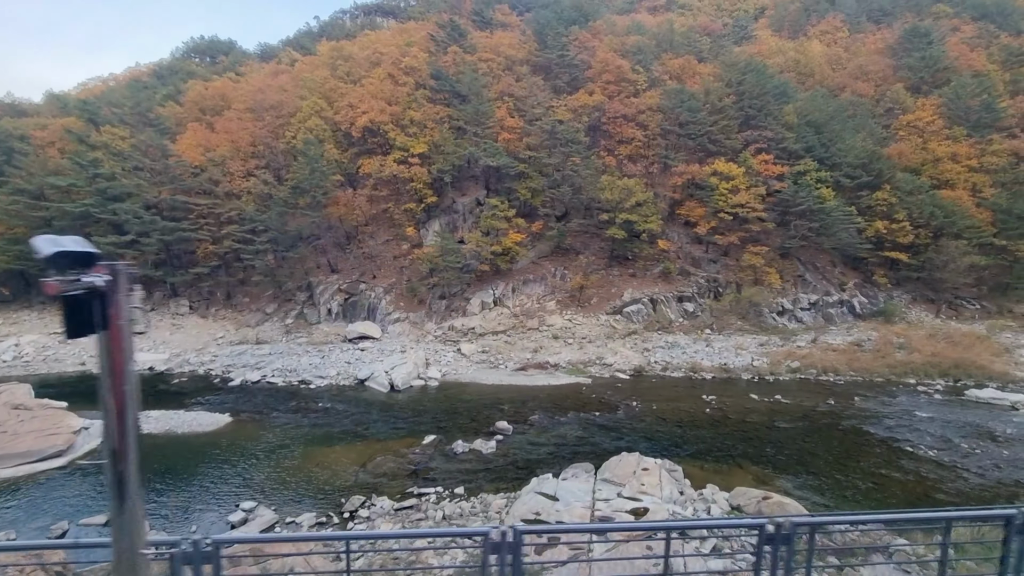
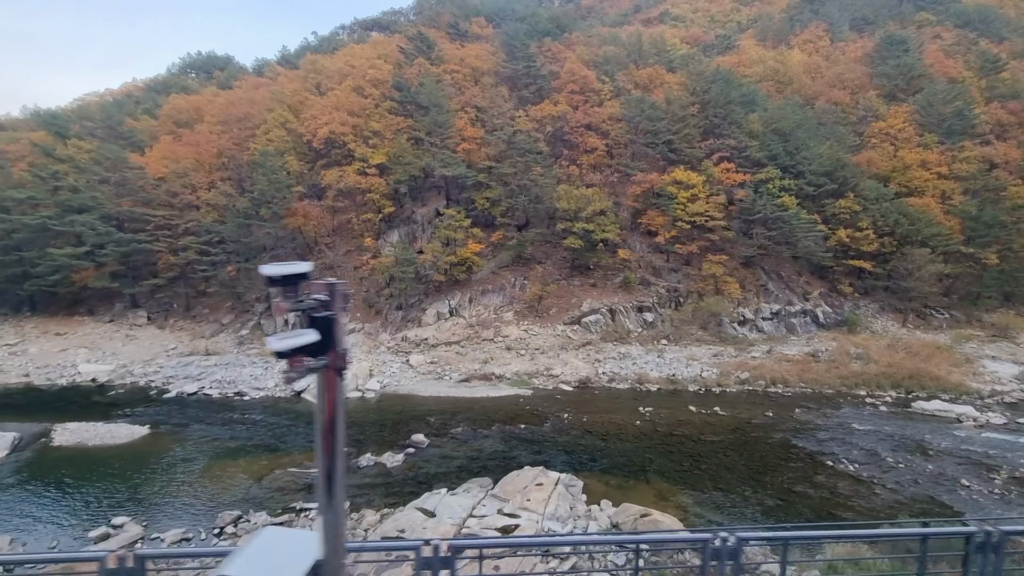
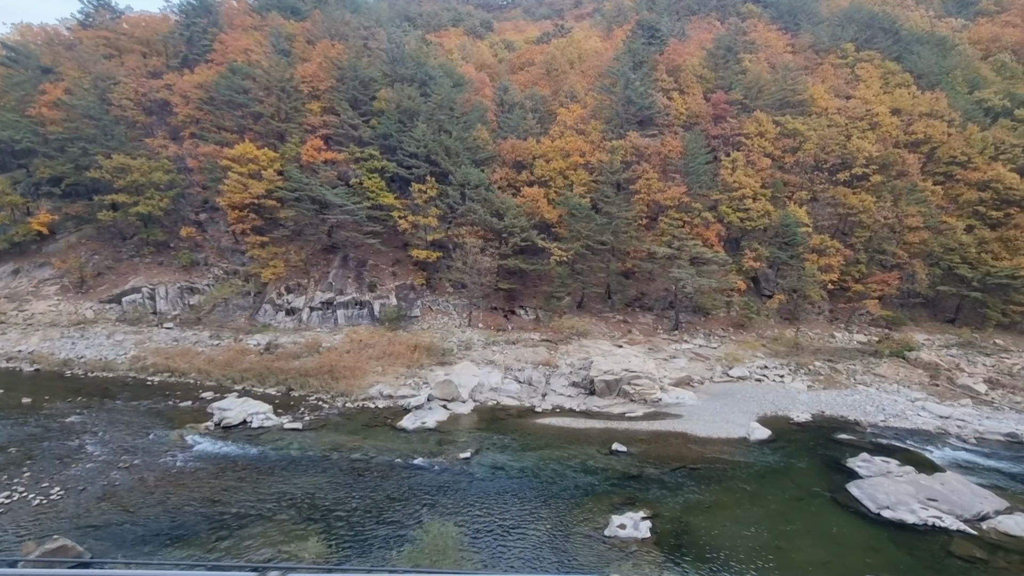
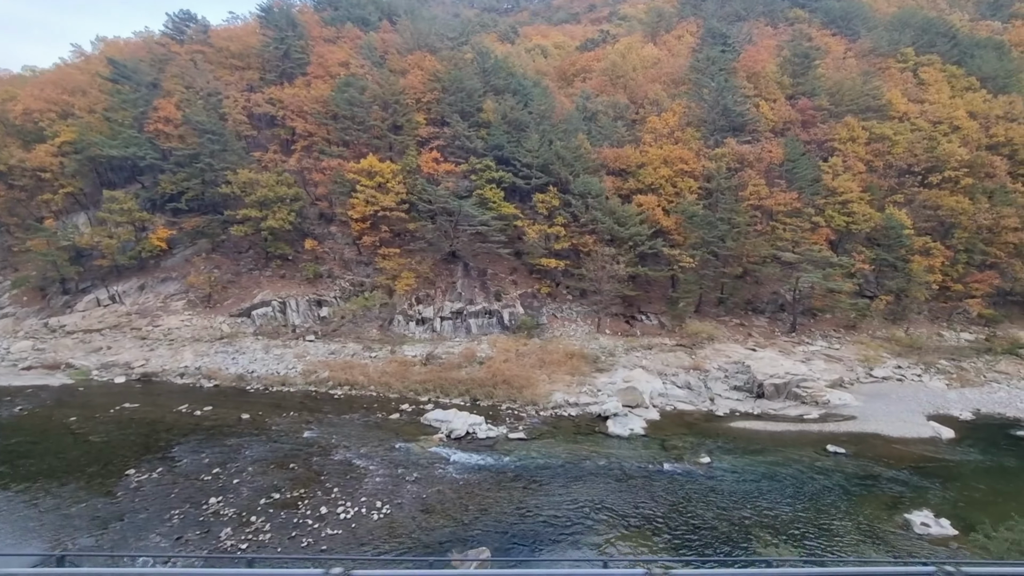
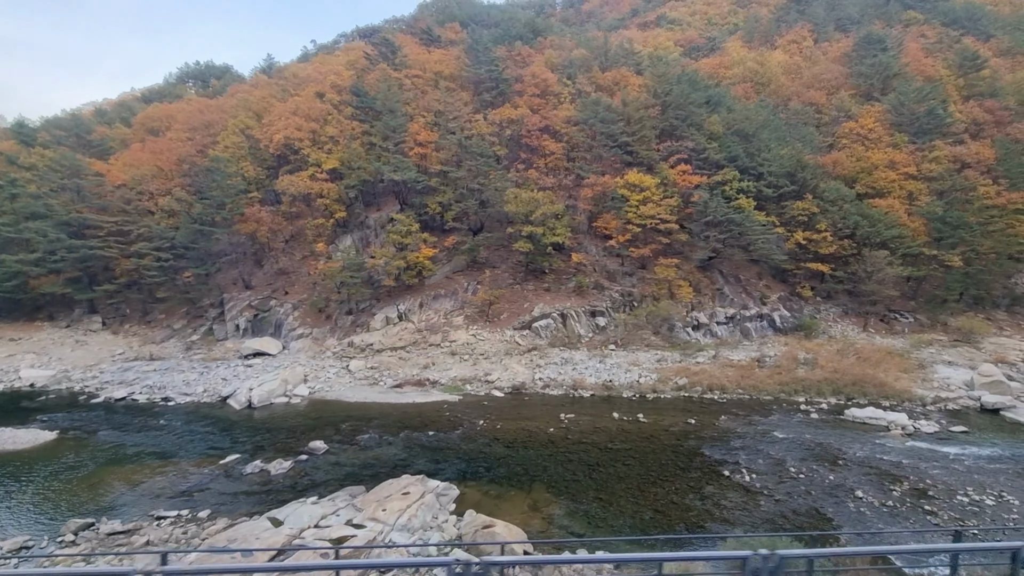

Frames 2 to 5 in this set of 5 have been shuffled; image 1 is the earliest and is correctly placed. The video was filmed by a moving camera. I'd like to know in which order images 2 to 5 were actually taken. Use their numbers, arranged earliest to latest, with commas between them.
2, 5, 4, 3
